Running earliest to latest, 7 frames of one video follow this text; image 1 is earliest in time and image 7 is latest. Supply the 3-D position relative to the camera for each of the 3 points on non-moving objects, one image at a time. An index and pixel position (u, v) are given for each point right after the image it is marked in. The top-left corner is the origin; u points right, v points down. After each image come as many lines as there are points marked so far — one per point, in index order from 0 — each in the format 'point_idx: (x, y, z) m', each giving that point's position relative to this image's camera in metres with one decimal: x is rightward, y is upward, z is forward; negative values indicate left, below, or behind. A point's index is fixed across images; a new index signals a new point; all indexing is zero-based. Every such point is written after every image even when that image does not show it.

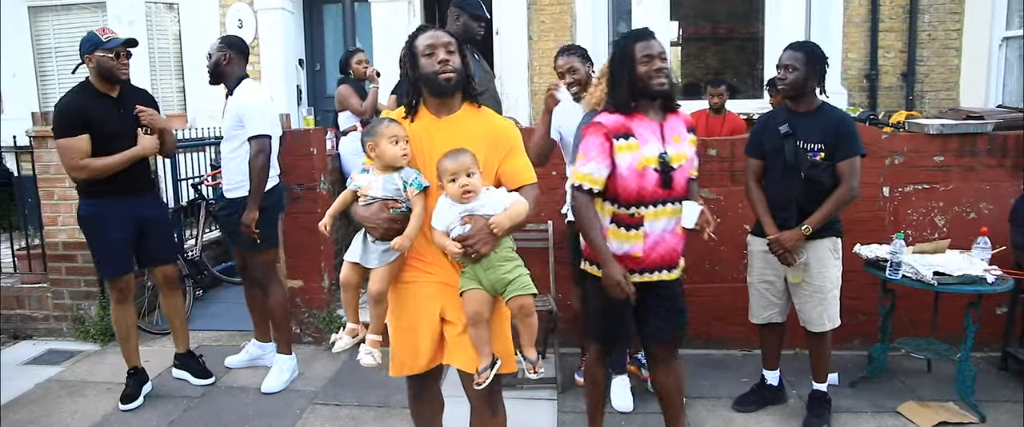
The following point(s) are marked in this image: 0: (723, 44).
0: (+2.2, +1.8, +7.6) m
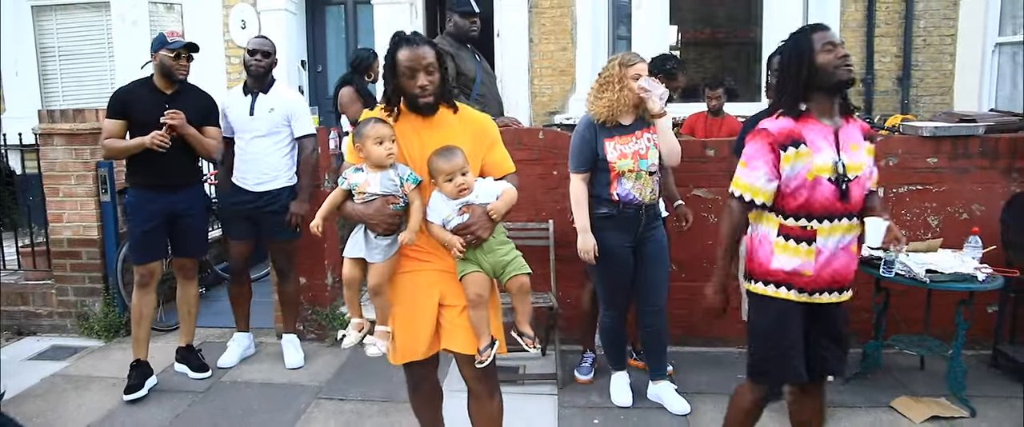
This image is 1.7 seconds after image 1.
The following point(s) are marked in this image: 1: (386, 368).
0: (+2.2, +1.7, +7.7) m
1: (-0.7, -0.9, +4.3) m
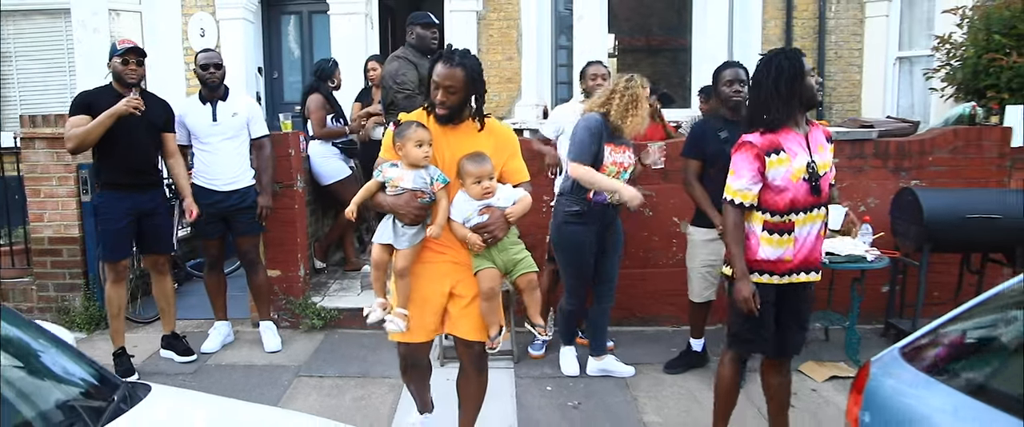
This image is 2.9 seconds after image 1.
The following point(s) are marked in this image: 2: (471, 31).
0: (+1.6, +1.8, +8.4) m
1: (-1.0, -0.9, +4.8) m
2: (-0.4, +1.9, +8.1) m
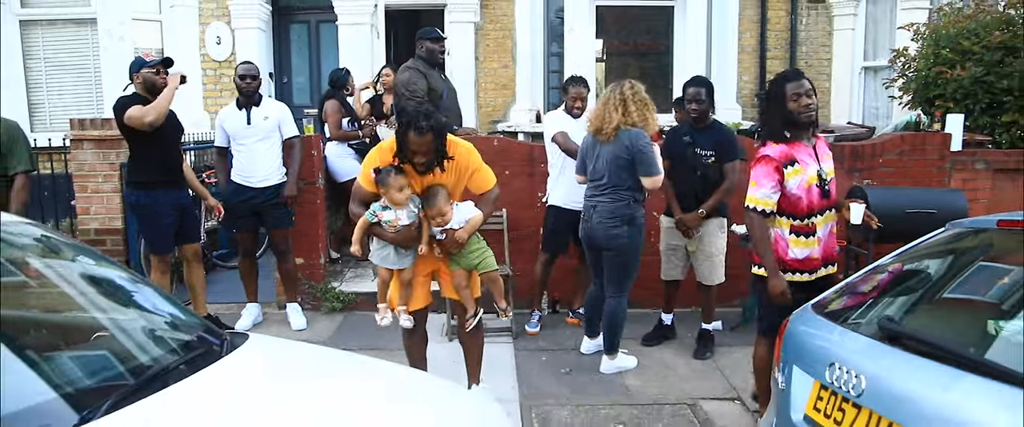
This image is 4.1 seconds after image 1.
0: (+1.6, +1.8, +9.1) m
1: (-1.0, -0.8, +5.4) m
2: (-0.5, +2.0, +8.7) m
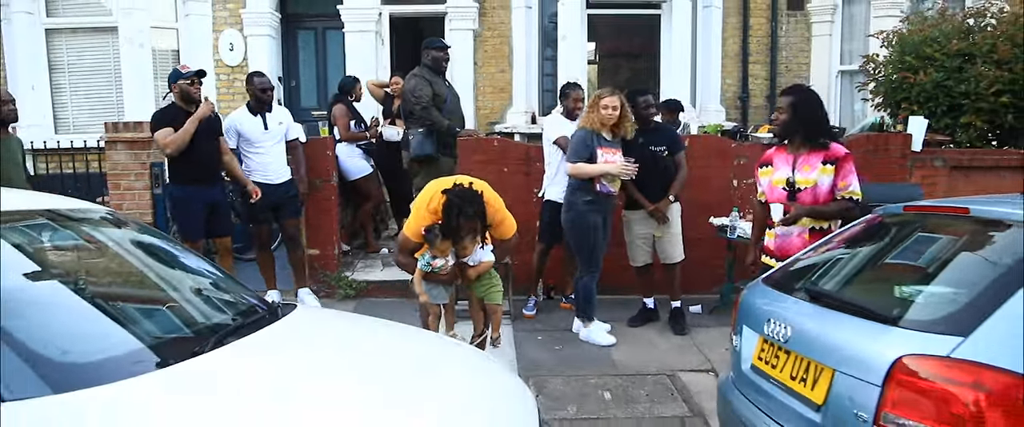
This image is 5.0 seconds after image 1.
0: (+1.5, +1.9, +9.6) m
1: (-1.0, -0.8, +6.0) m
2: (-0.5, +2.0, +9.3) m
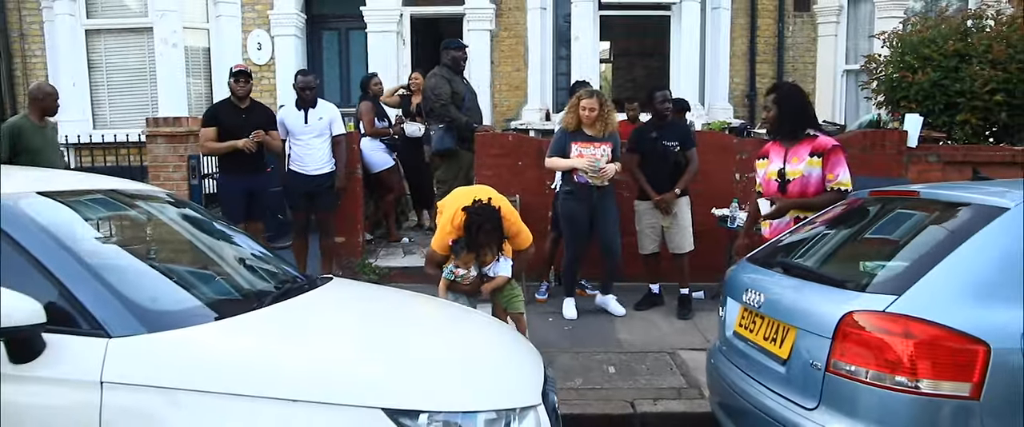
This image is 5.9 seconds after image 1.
0: (+1.7, +1.9, +10.0) m
1: (-0.9, -0.7, +6.4) m
2: (-0.3, +2.1, +9.7) m
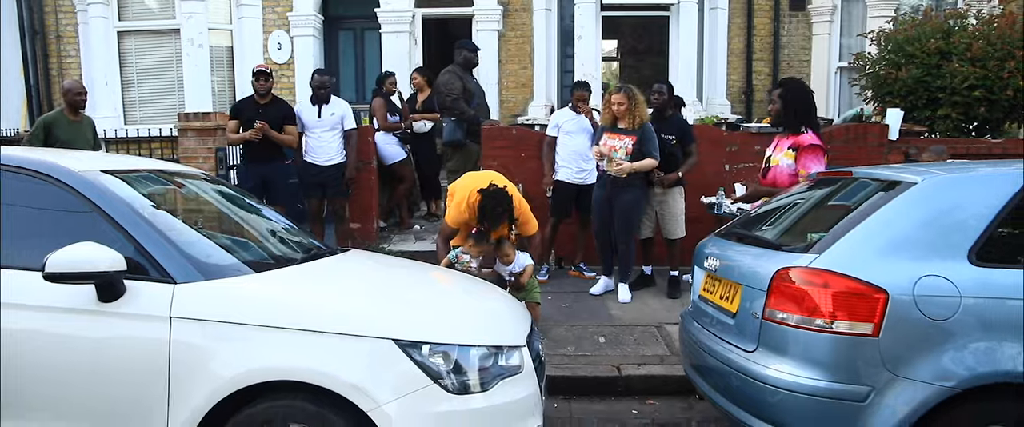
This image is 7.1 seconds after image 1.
0: (+1.8, +2.0, +10.4) m
1: (-0.8, -0.6, +6.9) m
2: (-0.2, +2.2, +10.1) m
